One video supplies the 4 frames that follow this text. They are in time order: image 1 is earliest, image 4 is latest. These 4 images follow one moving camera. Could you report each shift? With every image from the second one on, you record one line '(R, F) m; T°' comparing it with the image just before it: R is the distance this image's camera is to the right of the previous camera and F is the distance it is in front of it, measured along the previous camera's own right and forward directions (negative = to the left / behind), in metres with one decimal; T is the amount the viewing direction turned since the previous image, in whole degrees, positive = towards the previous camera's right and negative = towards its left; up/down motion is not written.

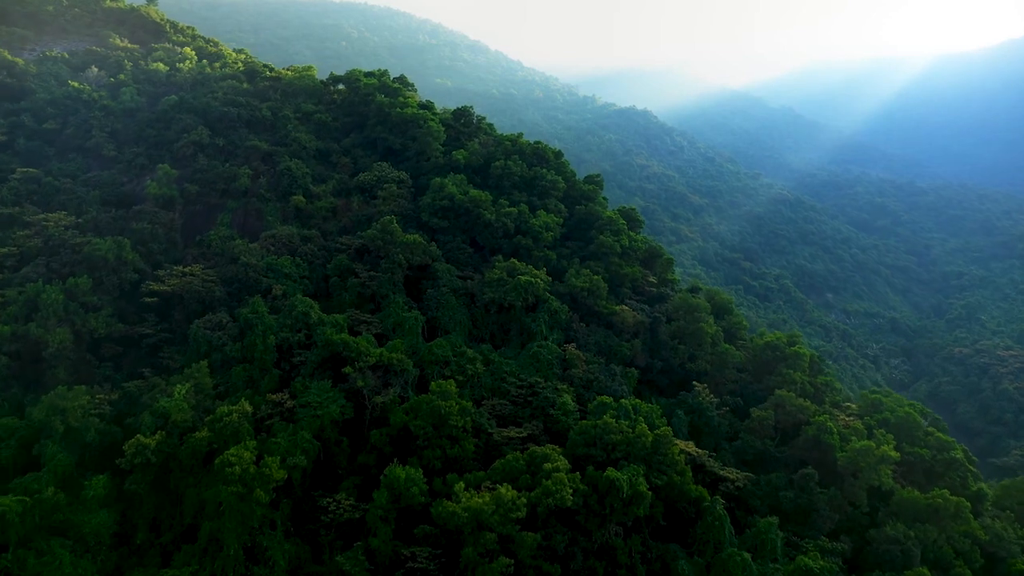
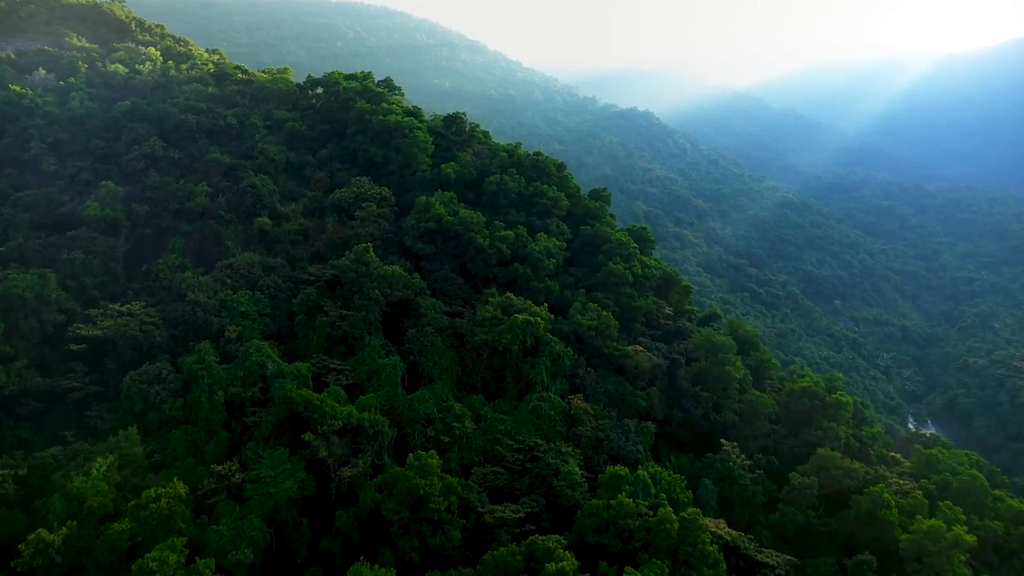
(+0.1, +3.4) m; 0°
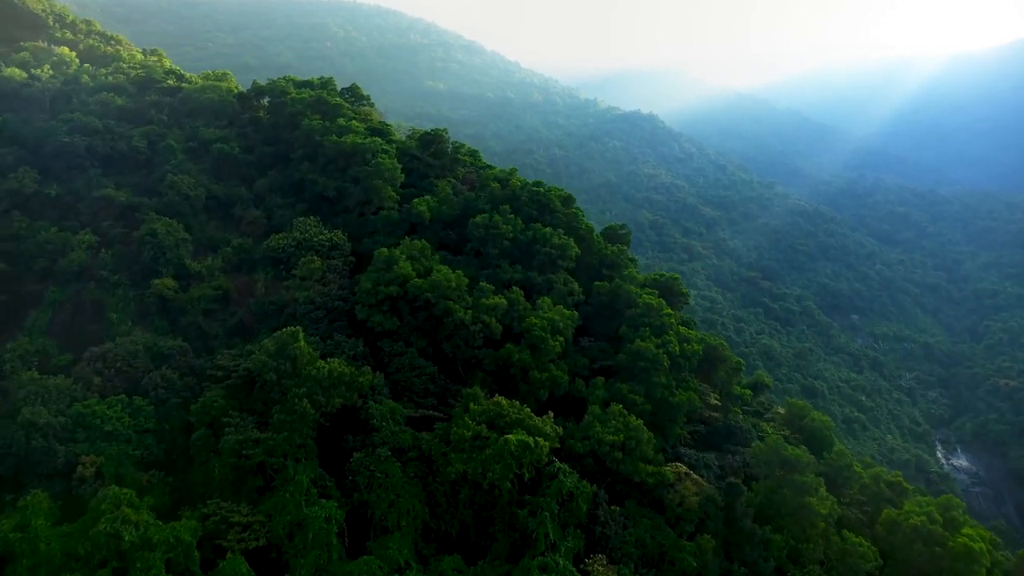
(+0.2, +6.3) m; 0°
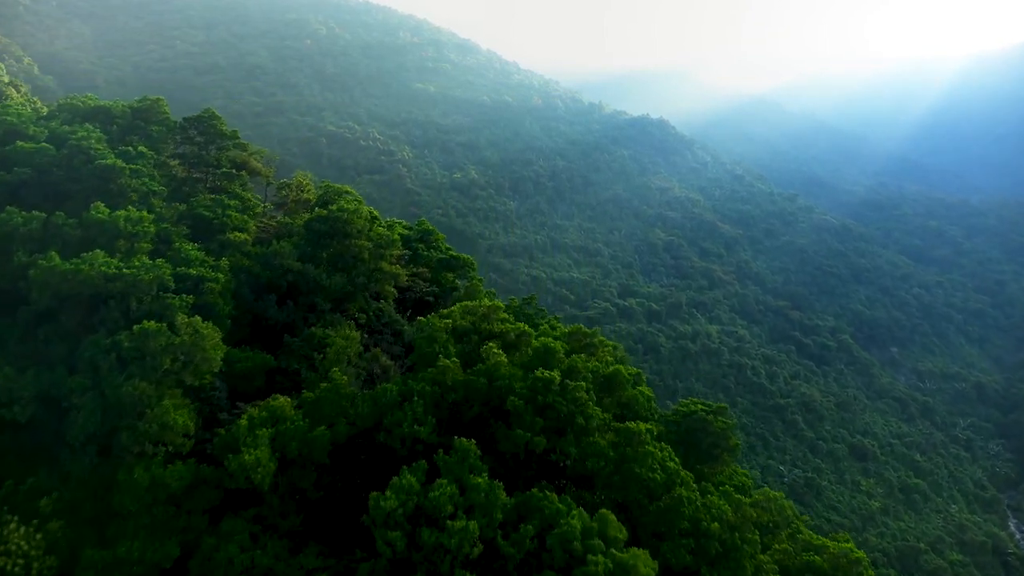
(+0.3, +12.3) m; 0°
